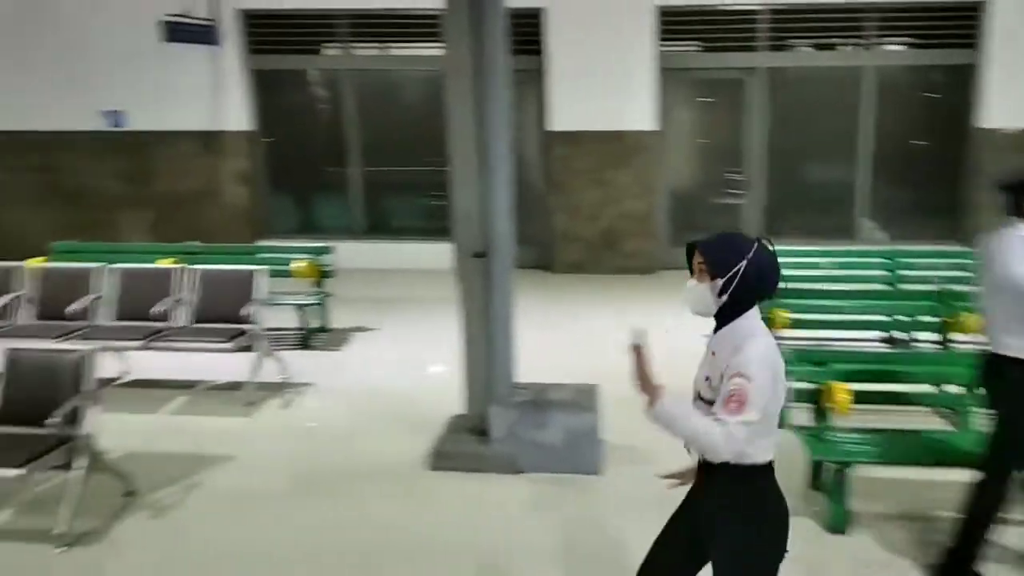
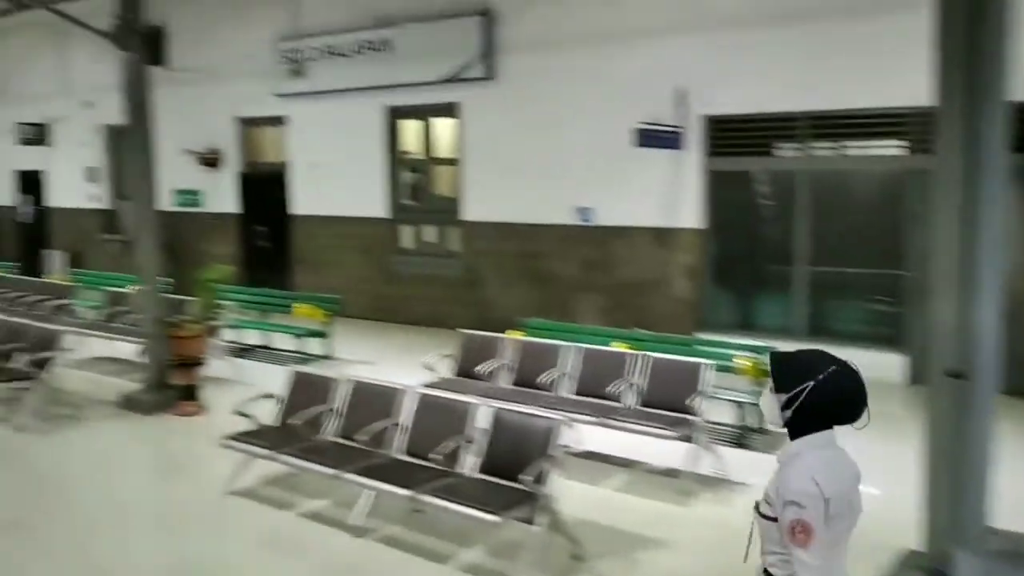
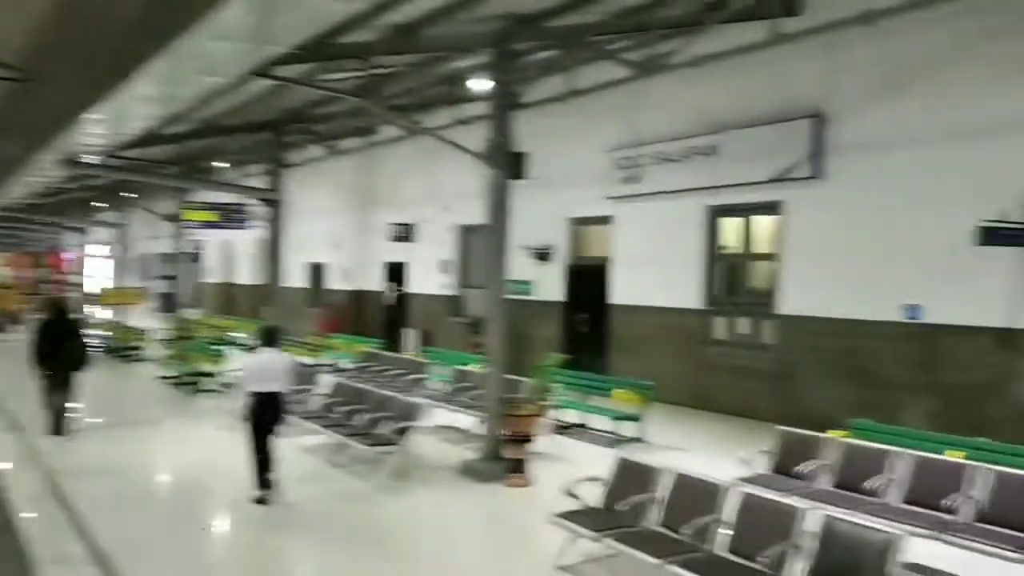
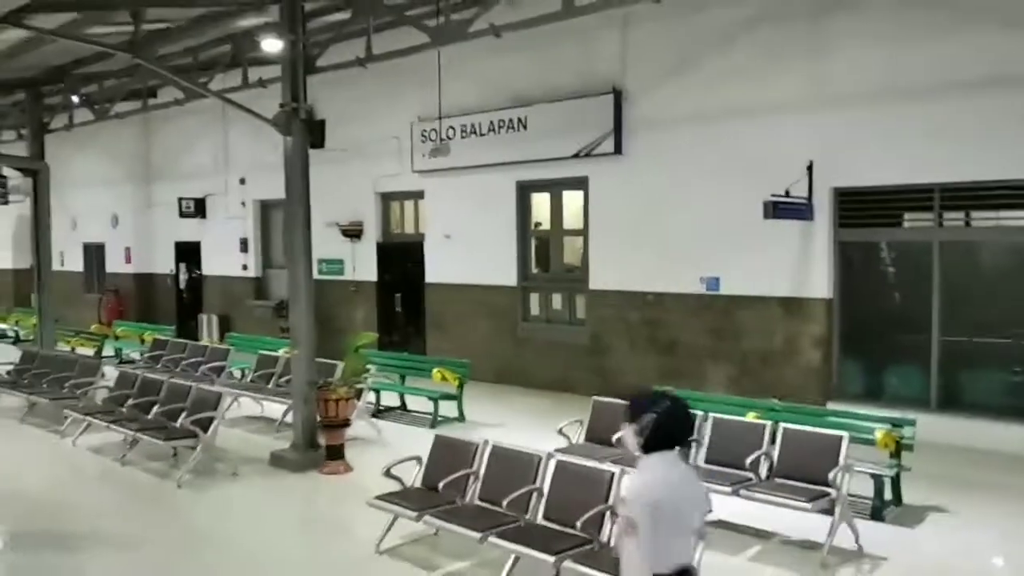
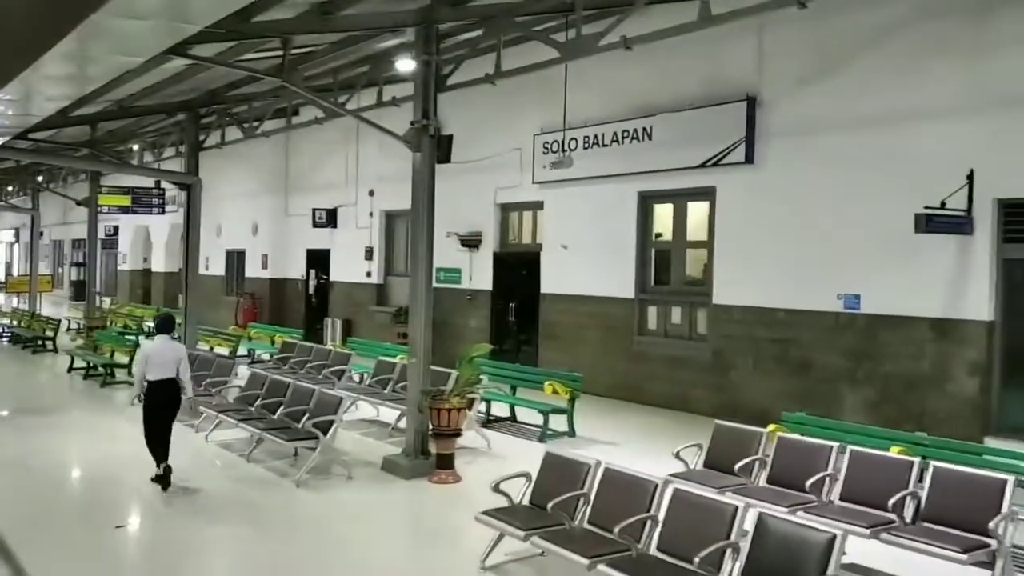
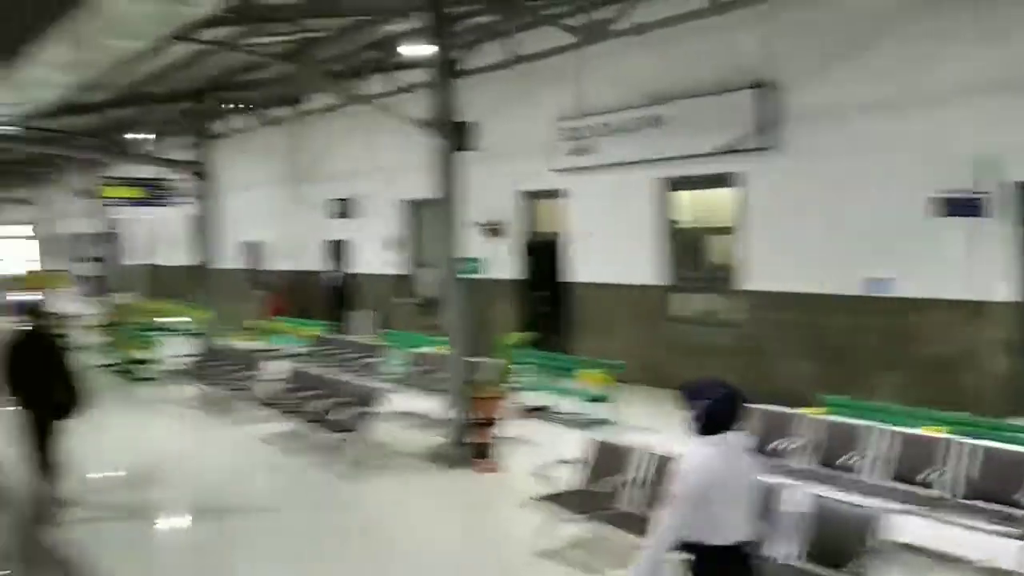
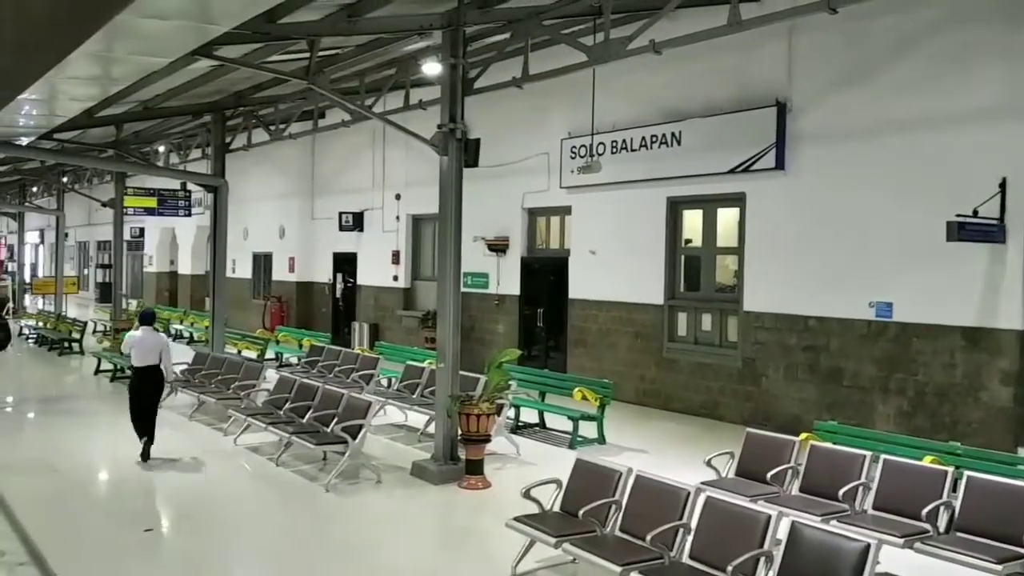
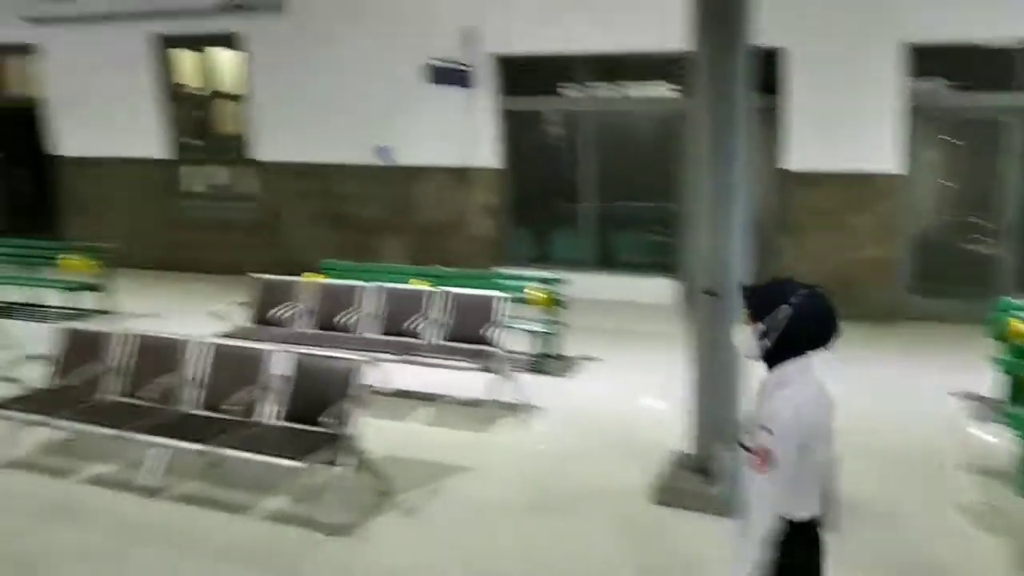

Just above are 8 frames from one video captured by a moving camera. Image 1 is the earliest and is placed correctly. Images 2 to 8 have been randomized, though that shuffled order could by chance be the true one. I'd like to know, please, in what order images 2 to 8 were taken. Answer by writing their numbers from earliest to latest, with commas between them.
8, 2, 4, 6, 3, 5, 7
